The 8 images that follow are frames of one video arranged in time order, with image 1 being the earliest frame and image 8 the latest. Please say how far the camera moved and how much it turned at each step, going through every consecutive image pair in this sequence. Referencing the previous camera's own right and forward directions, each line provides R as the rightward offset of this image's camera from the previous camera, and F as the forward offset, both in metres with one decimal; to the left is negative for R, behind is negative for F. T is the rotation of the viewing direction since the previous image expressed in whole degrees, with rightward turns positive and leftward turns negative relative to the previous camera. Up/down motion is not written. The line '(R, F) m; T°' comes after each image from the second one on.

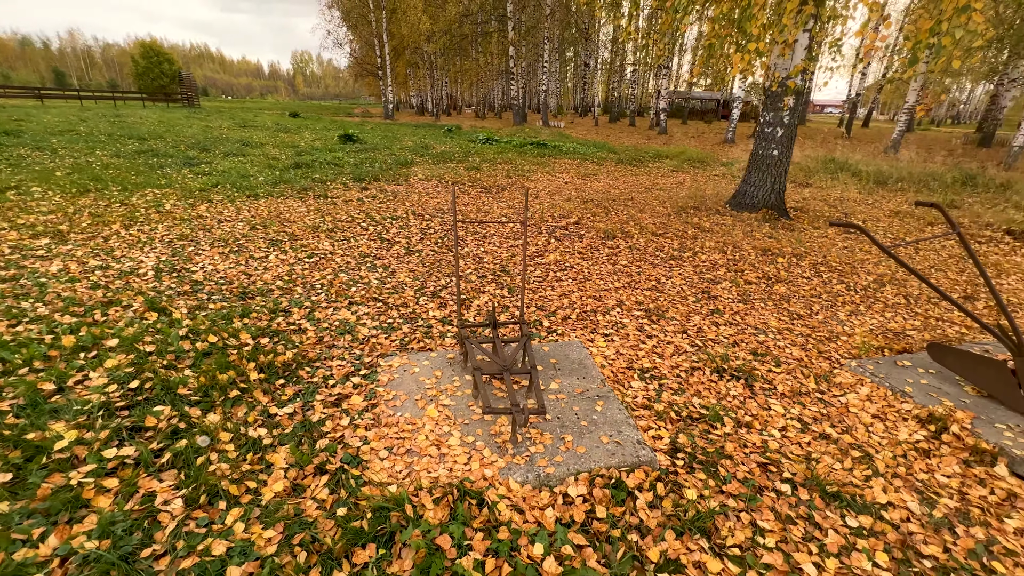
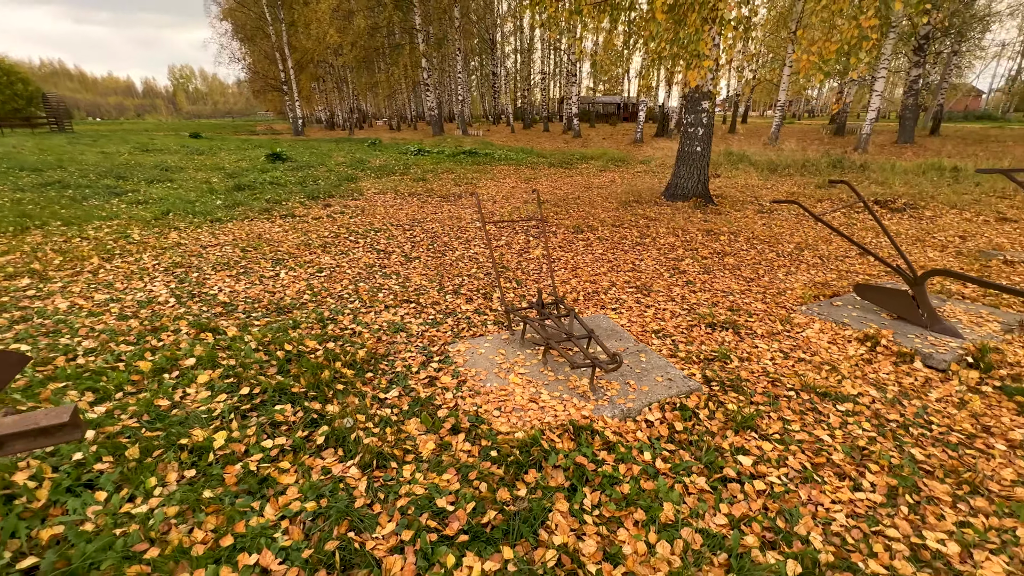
(-1.3, -0.6) m; +10°
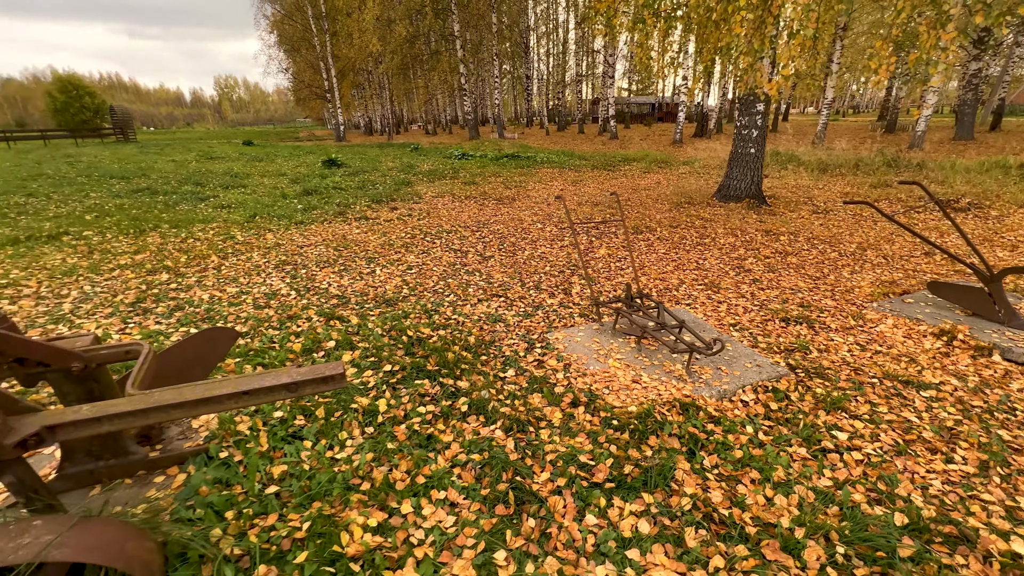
(-0.8, -0.6) m; -4°
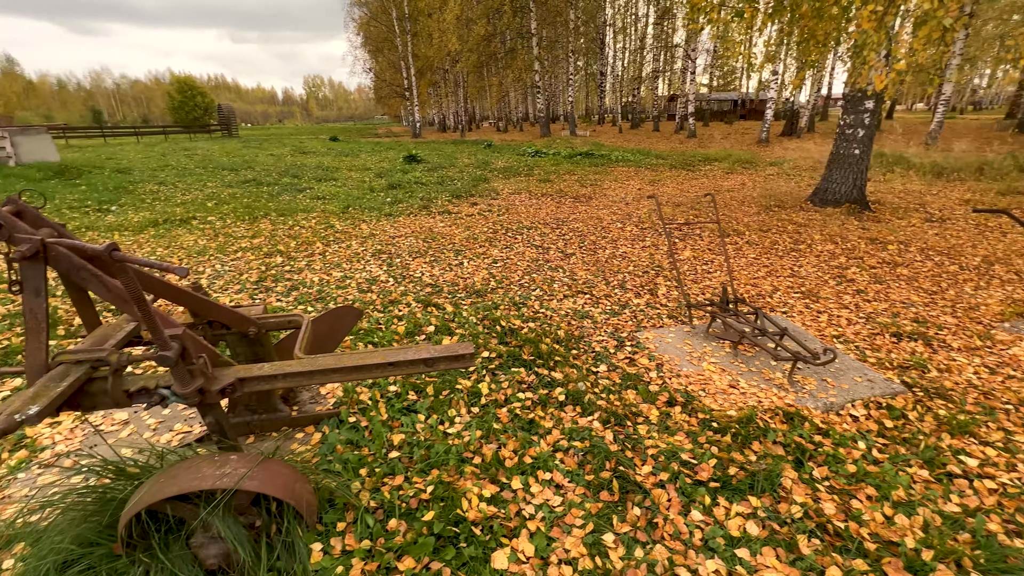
(-0.4, -0.2) m; -8°
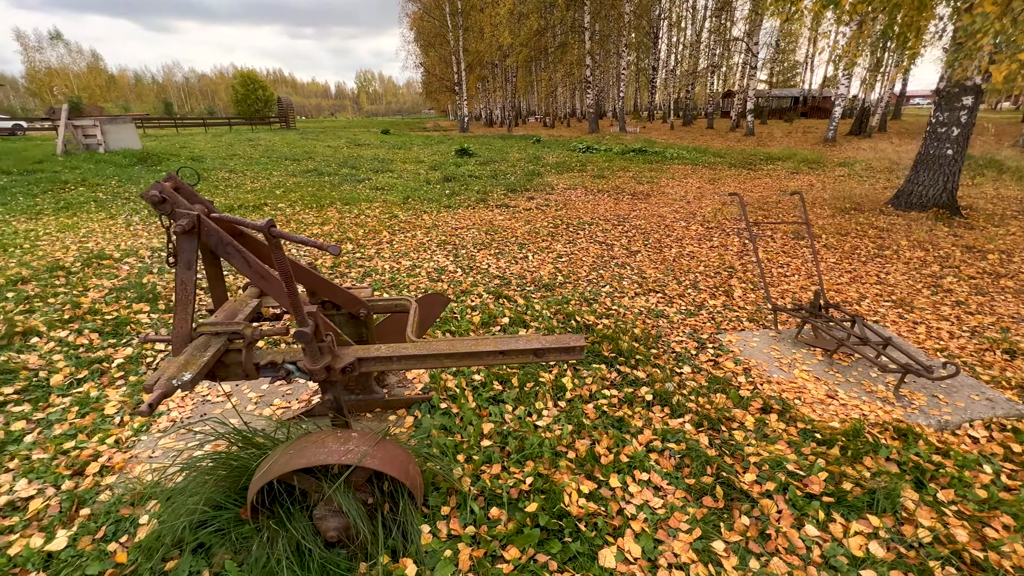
(-0.5, 0.0) m; -5°
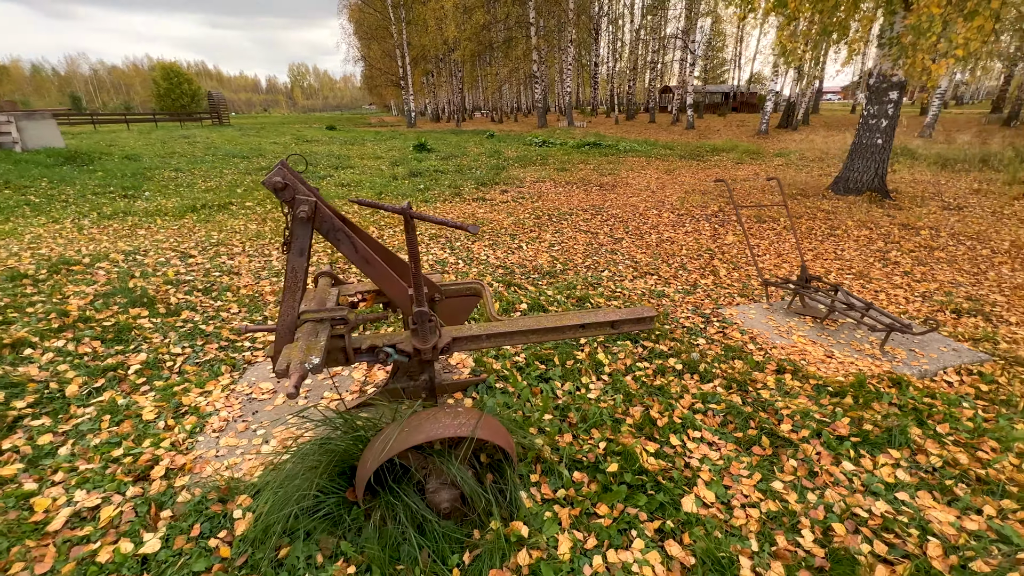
(-0.8, -0.1) m; +6°
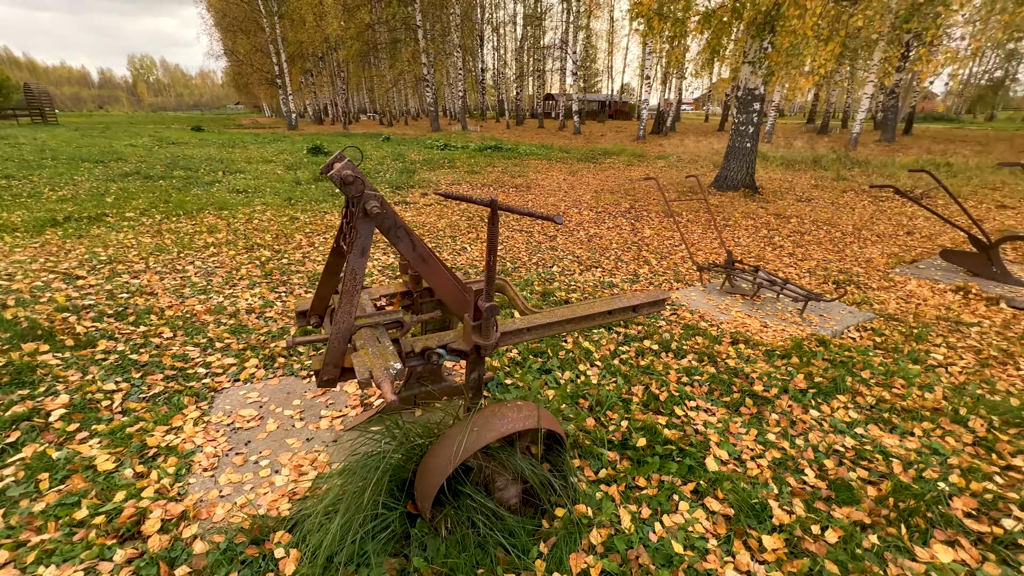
(-0.9, +0.1) m; +13°
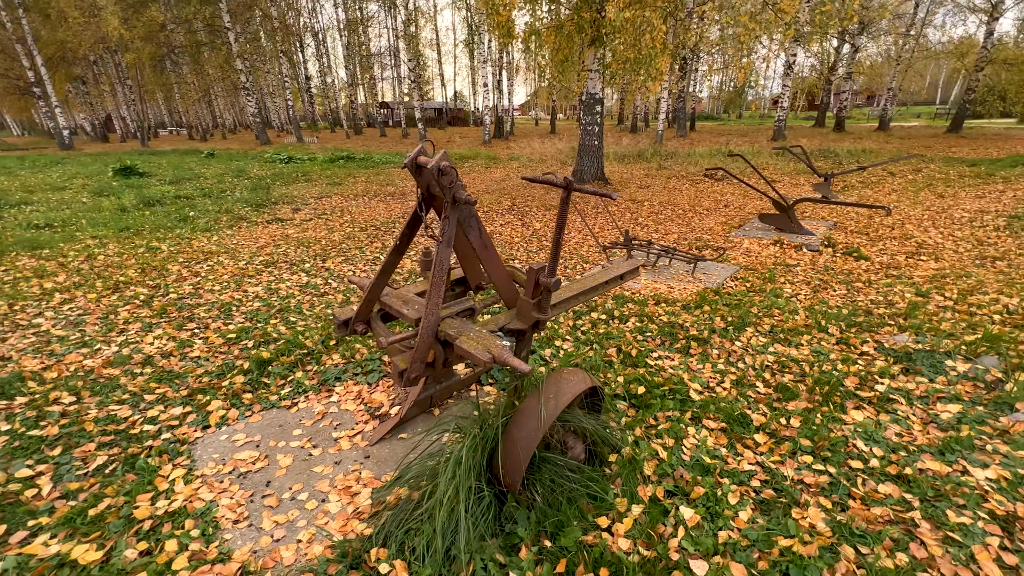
(-1.1, 0.0) m; +18°
